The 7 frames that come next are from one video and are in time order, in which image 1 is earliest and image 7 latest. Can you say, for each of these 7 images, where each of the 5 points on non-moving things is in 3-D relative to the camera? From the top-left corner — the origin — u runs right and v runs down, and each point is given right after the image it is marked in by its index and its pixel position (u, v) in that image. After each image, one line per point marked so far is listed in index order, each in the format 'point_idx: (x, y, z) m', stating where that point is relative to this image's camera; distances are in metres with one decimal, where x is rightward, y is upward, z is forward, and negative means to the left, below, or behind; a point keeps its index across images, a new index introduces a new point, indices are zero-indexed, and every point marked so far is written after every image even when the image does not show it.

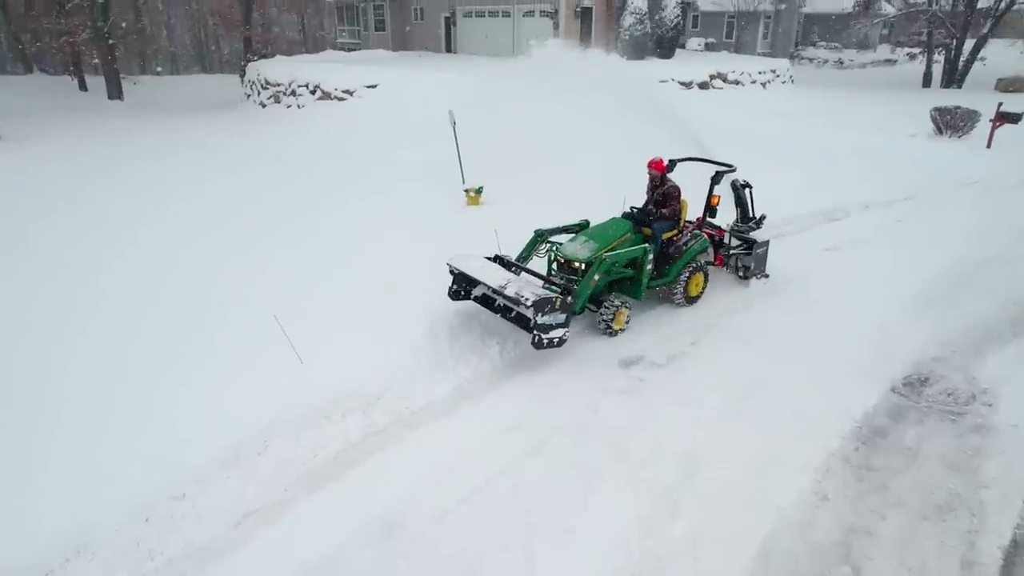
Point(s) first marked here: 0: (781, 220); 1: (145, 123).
0: (+4.1, +1.1, +9.0) m
1: (-10.2, +4.9, +18.4) m
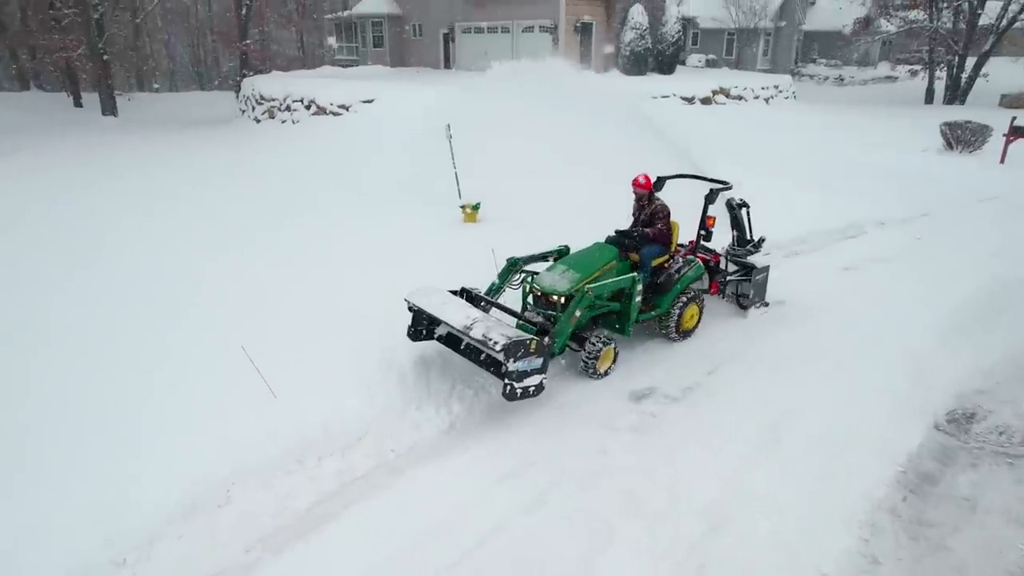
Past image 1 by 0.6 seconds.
0: (+4.1, +0.9, +8.6) m
1: (-10.2, +4.4, +18.0) m
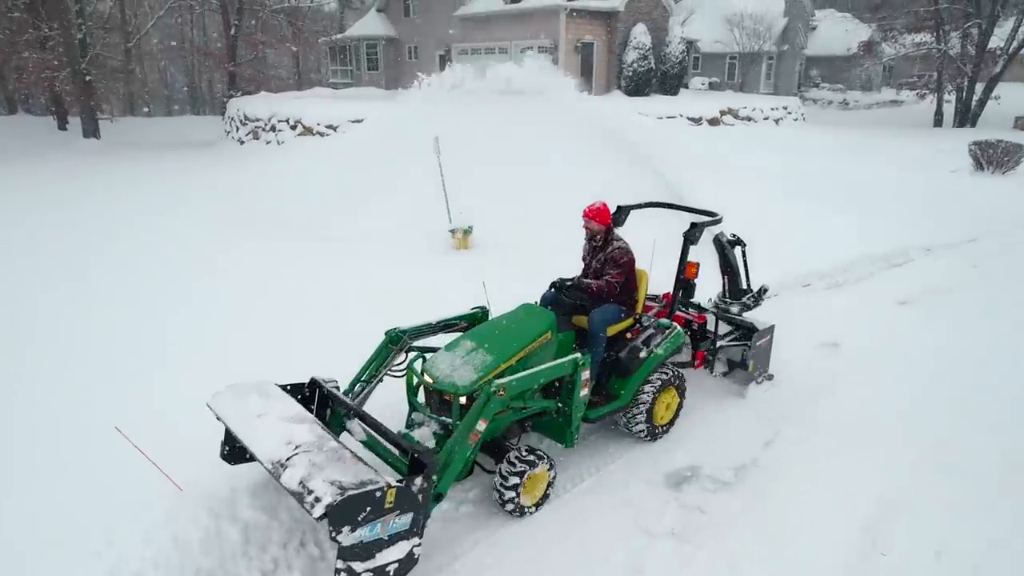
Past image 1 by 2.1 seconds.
0: (+4.0, +0.4, +7.5) m
1: (-10.3, +3.6, +16.9) m
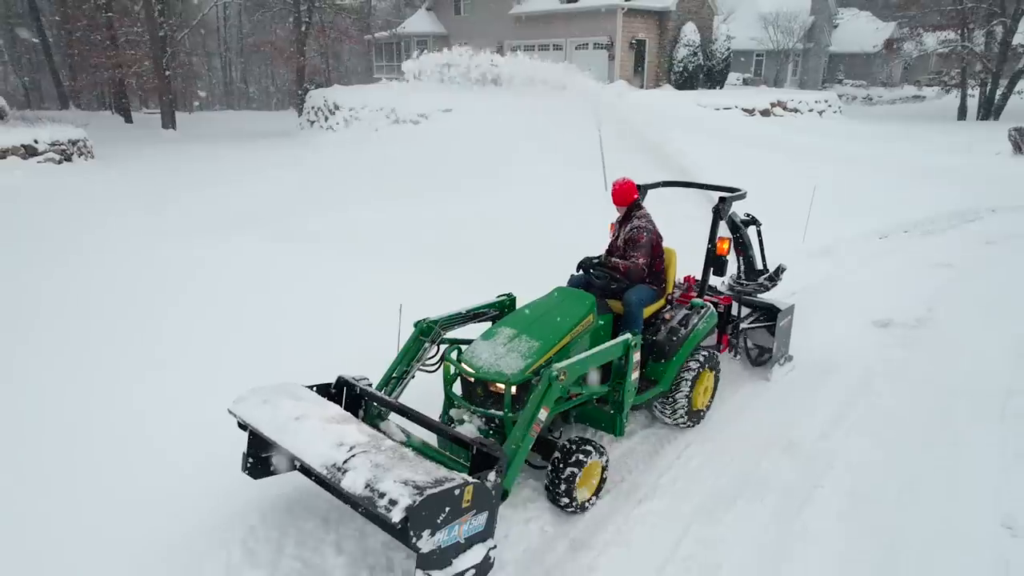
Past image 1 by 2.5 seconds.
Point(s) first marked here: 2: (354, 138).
0: (+3.6, +0.6, +9.3) m
1: (-9.8, +4.4, +19.9) m
2: (-3.9, +3.6, +15.7) m
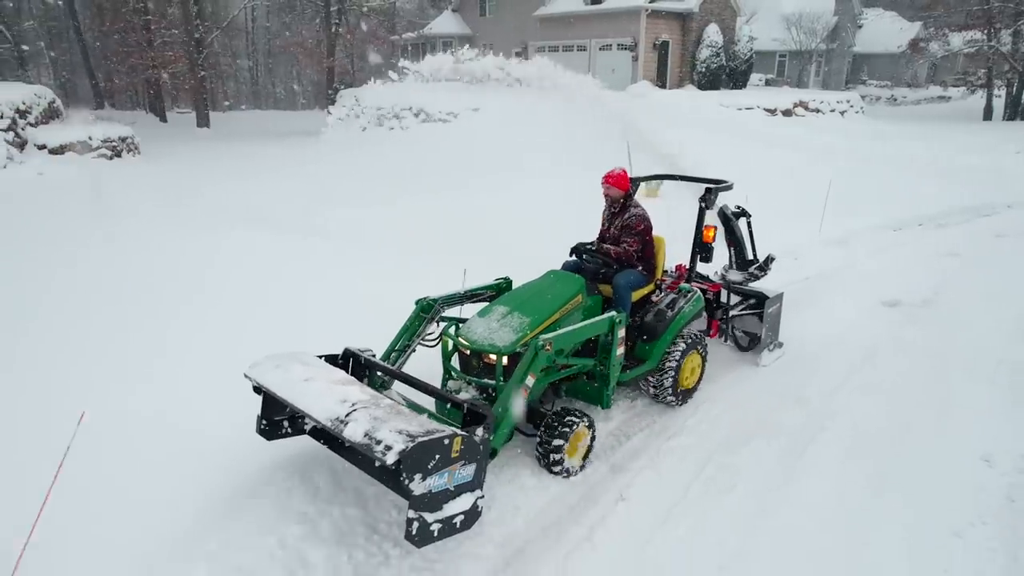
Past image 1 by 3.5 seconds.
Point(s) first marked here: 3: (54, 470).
0: (+4.0, +0.8, +9.7) m
1: (-9.0, +4.6, +20.7) m
2: (-3.2, +3.8, +16.4) m
3: (-2.8, -1.1, +4.0) m
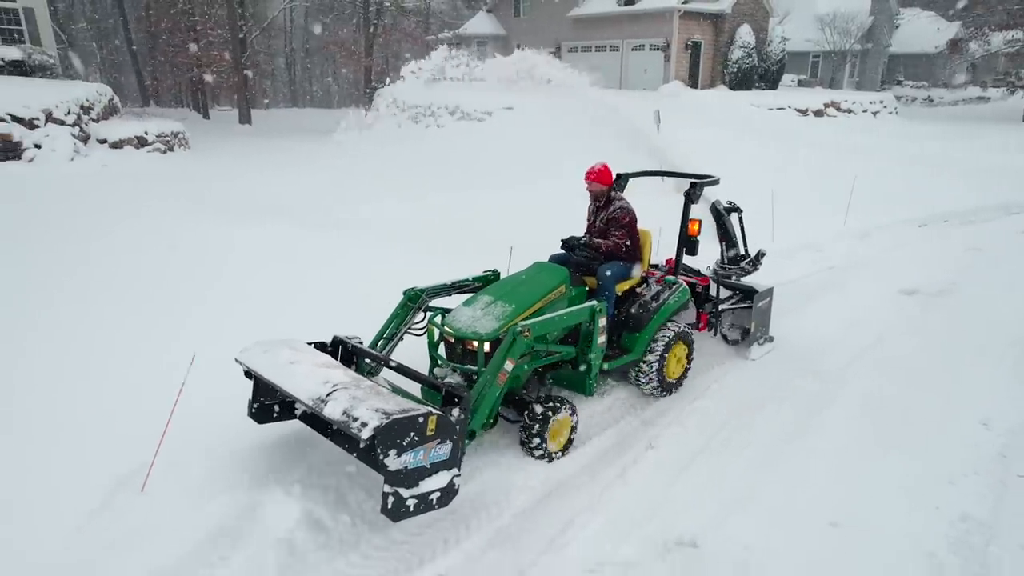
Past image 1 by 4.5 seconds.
0: (+4.5, +0.8, +10.0) m
1: (-8.0, +4.9, +21.5) m
2: (-2.4, +4.0, +17.0) m
3: (-2.6, -0.9, +4.6) m
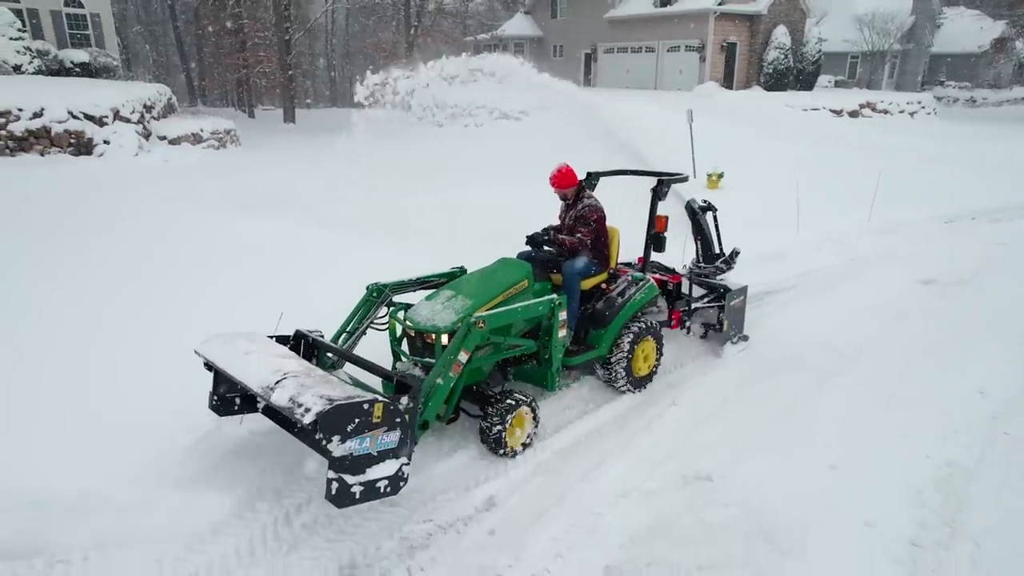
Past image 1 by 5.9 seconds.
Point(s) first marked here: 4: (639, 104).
0: (+5.1, +0.9, +10.3) m
1: (-6.8, +5.2, +22.4) m
2: (-1.4, +4.2, +17.6) m
3: (-2.3, -0.7, +5.2) m
4: (+3.5, +5.0, +17.8) m
